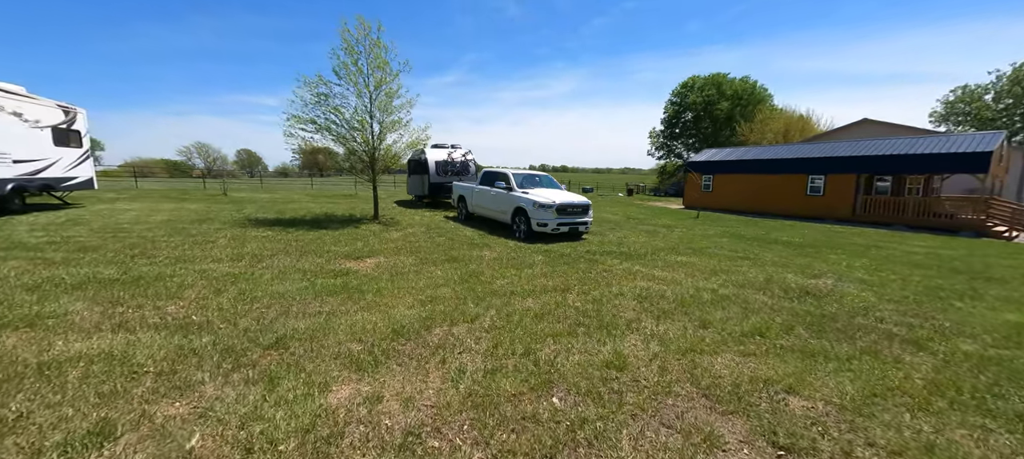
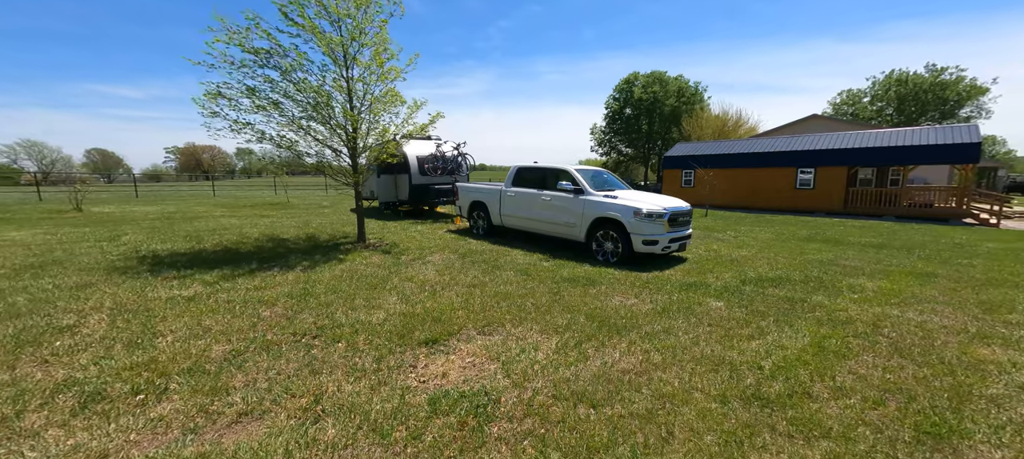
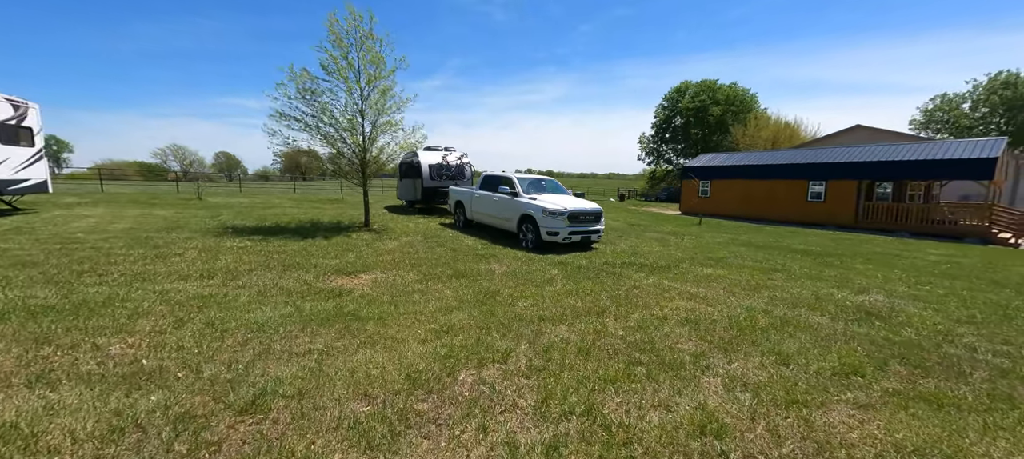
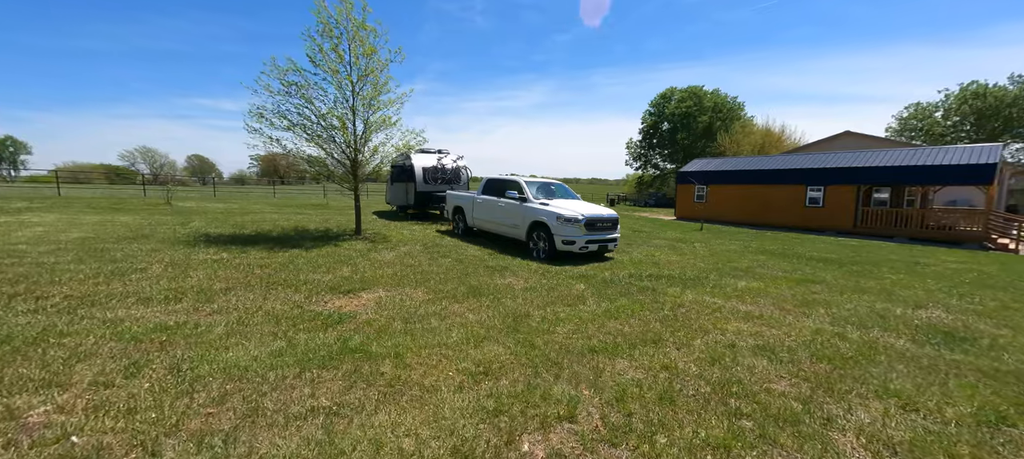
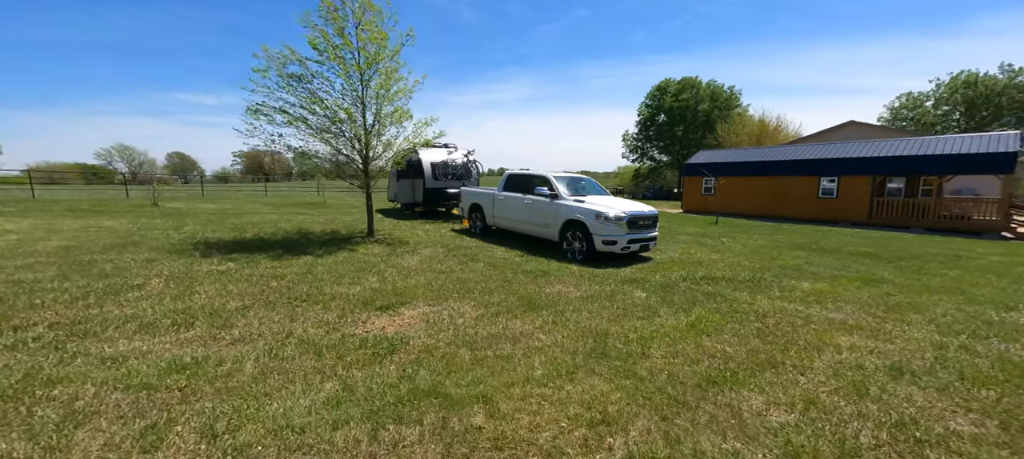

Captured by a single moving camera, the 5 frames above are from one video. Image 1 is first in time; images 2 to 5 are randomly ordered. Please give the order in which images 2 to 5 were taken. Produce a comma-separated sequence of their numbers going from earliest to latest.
3, 4, 5, 2
